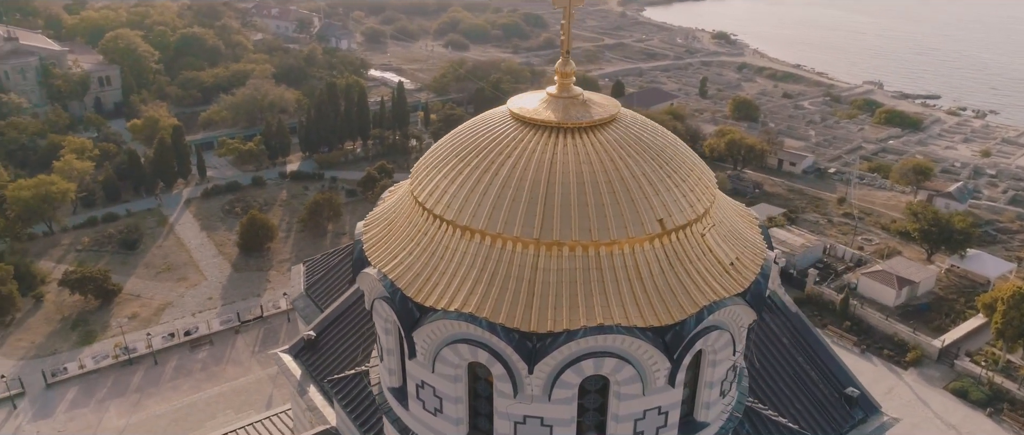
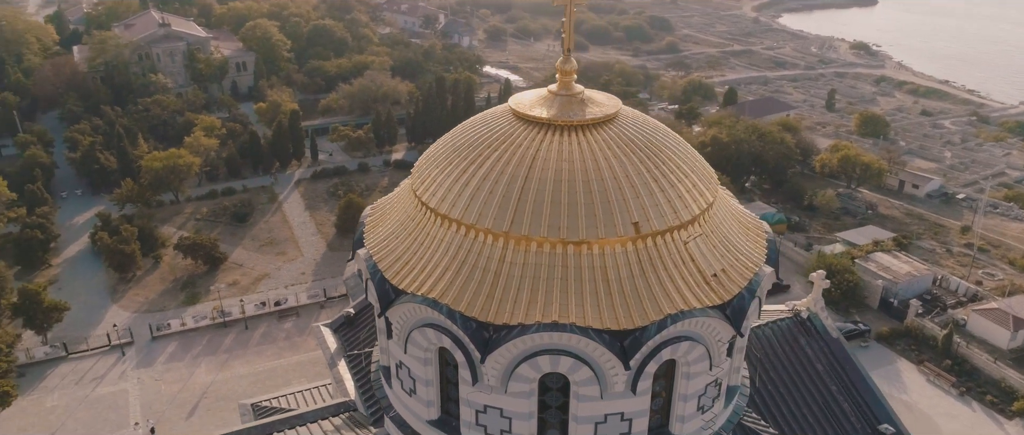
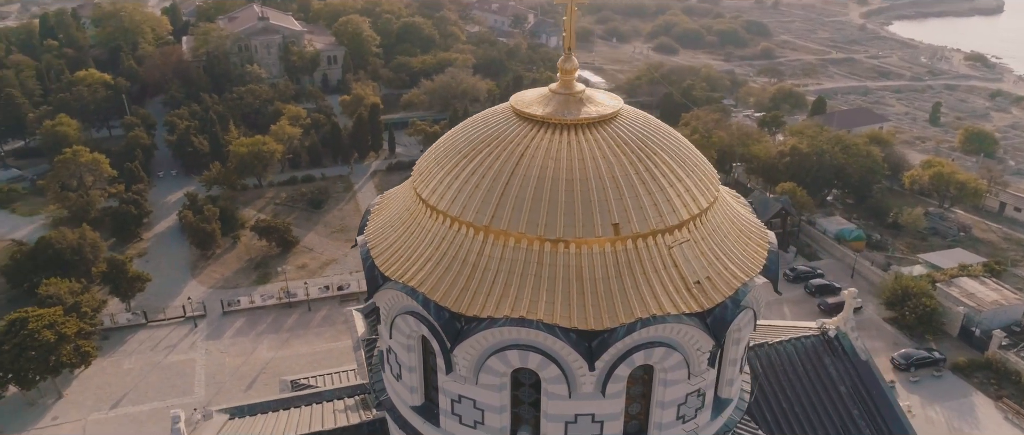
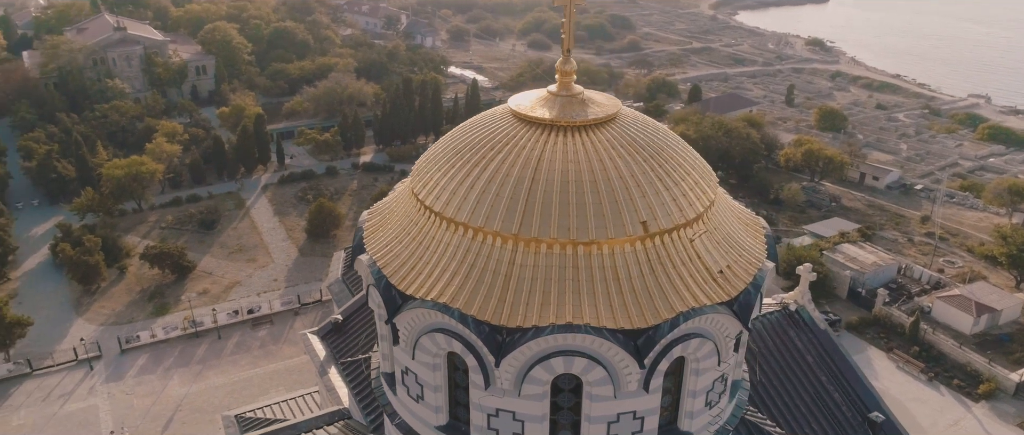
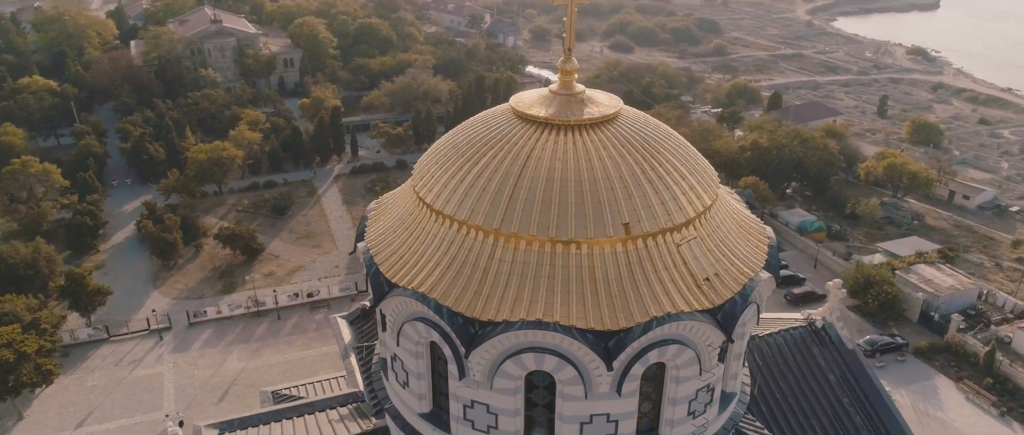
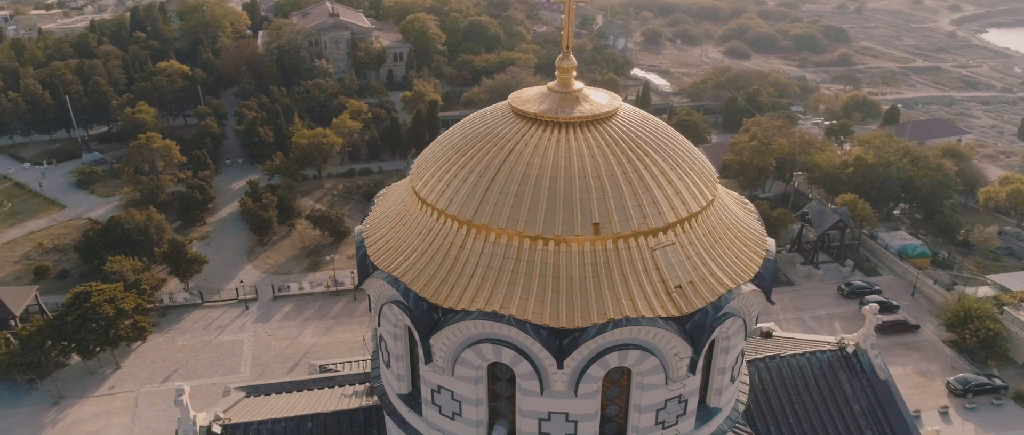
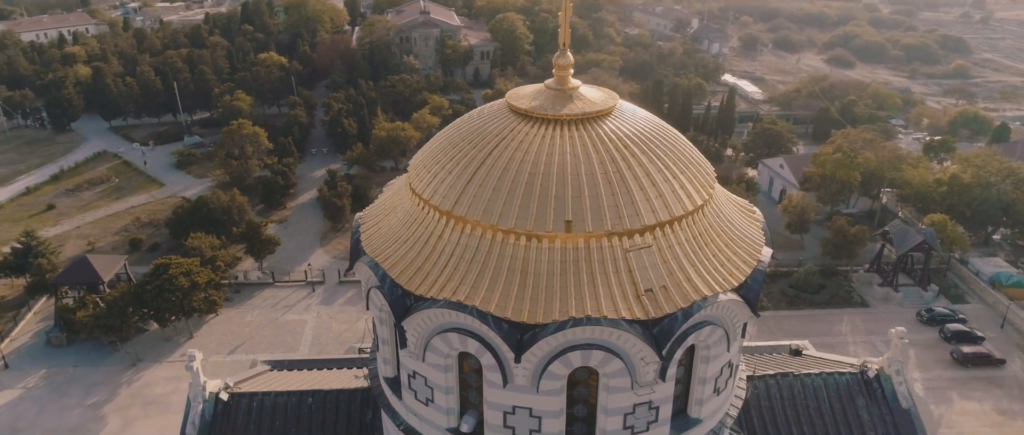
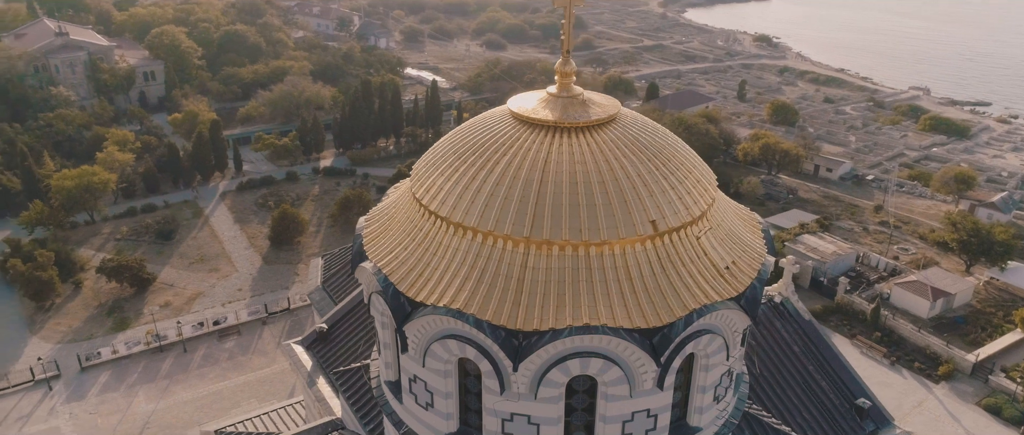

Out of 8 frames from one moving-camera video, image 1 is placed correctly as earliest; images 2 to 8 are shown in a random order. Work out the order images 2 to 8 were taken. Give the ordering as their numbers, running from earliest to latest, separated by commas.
8, 4, 2, 5, 3, 6, 7
